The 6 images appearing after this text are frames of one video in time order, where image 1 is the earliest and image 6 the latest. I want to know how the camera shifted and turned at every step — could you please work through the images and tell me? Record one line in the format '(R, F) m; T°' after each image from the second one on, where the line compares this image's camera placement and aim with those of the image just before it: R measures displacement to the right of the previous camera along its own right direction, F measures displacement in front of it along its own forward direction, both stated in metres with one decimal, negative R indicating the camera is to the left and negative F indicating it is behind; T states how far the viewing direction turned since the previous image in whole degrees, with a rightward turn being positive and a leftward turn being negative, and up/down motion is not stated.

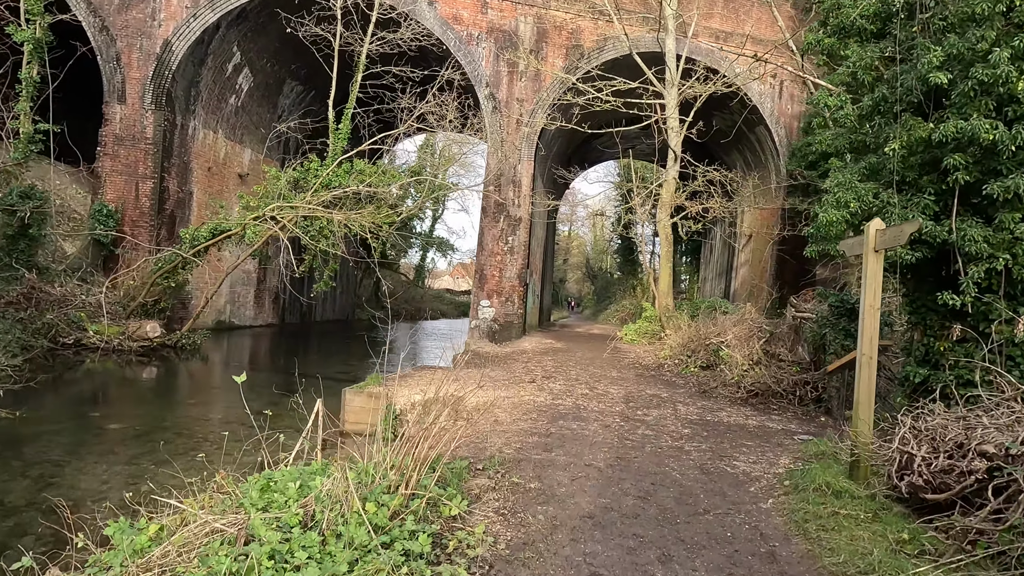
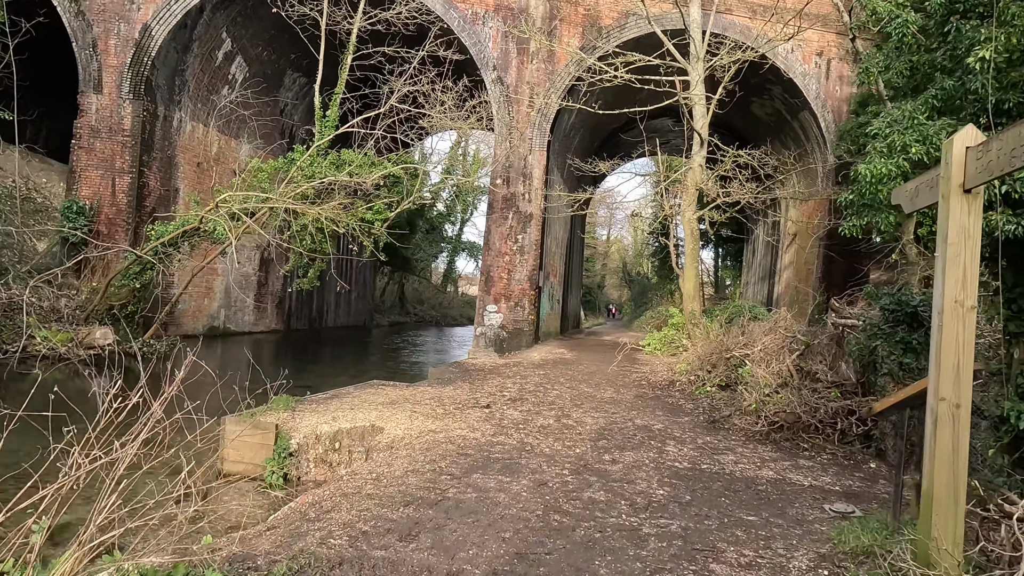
(+0.7, +1.4) m; -4°
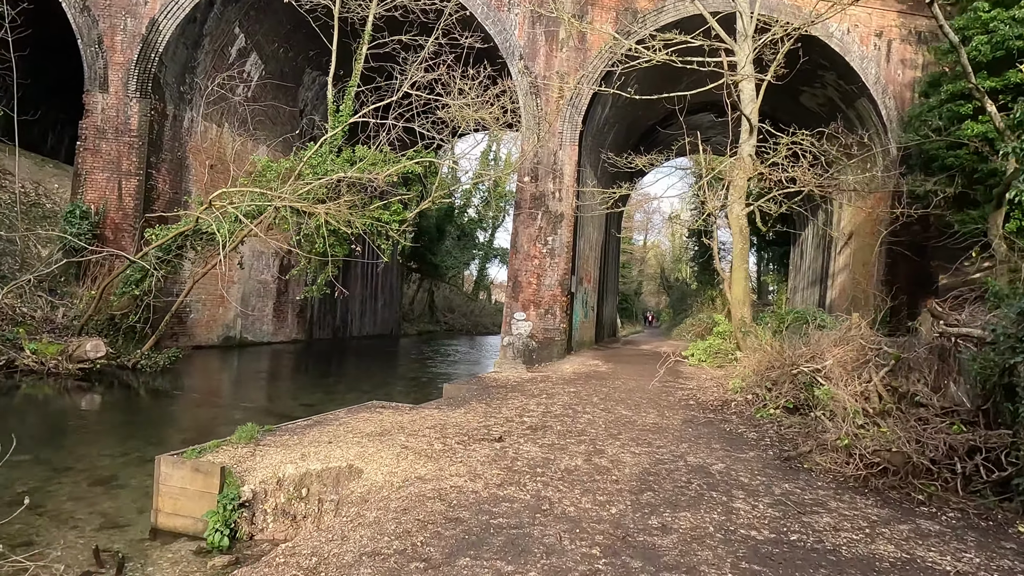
(+0.1, +1.0) m; -3°
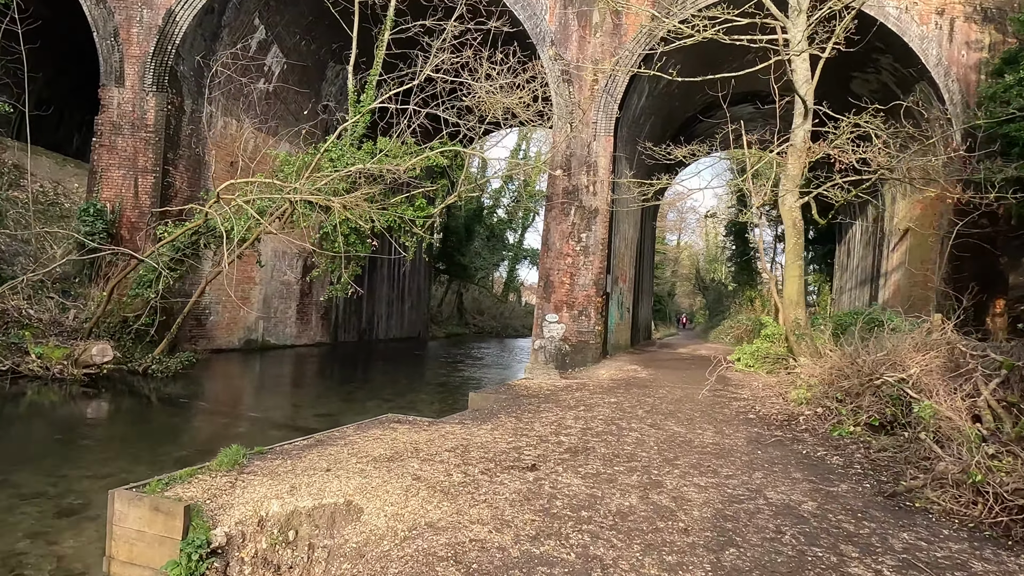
(0.0, +0.7) m; -3°
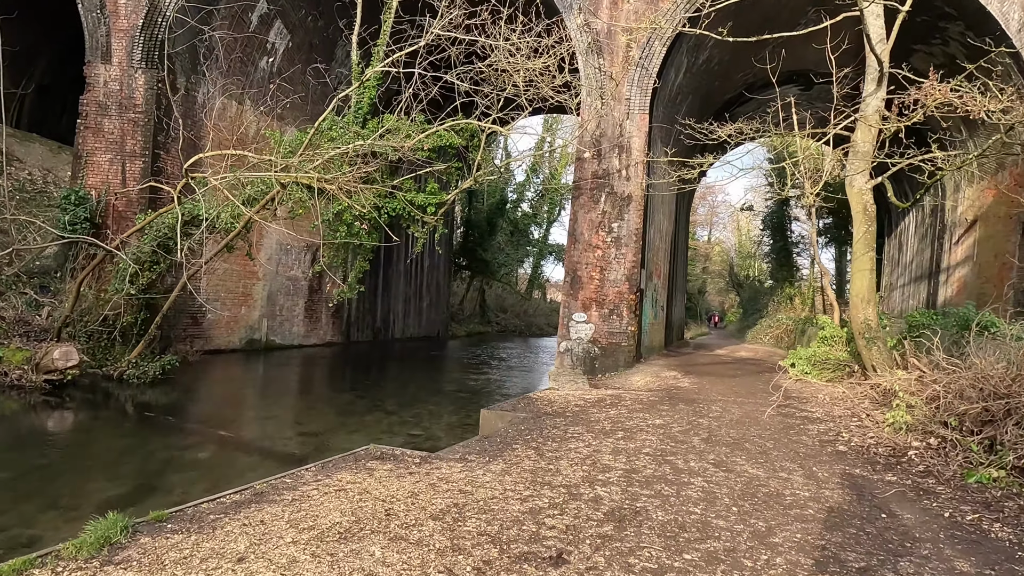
(0.0, +1.2) m; -2°
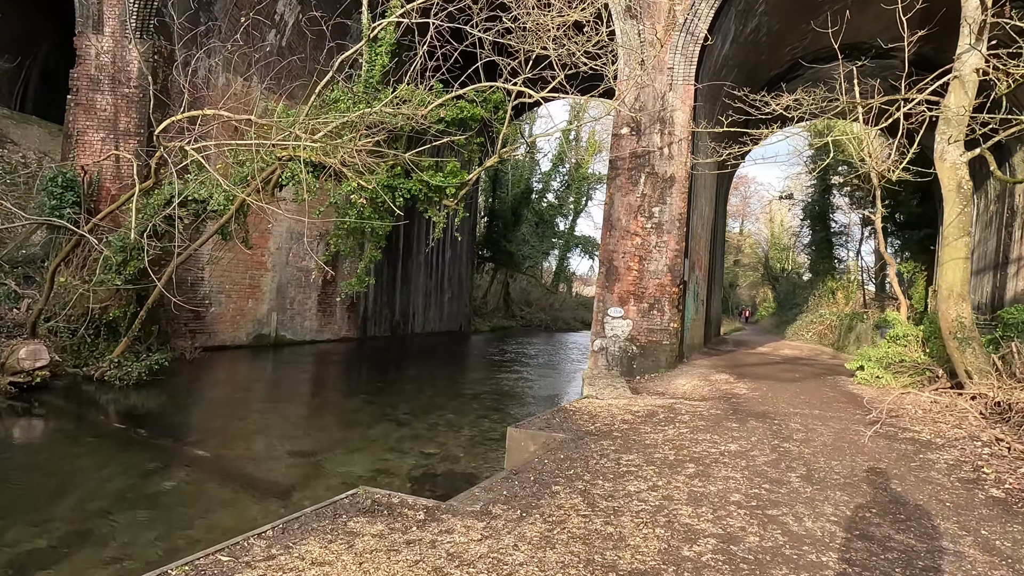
(-0.1, +1.0) m; -2°
